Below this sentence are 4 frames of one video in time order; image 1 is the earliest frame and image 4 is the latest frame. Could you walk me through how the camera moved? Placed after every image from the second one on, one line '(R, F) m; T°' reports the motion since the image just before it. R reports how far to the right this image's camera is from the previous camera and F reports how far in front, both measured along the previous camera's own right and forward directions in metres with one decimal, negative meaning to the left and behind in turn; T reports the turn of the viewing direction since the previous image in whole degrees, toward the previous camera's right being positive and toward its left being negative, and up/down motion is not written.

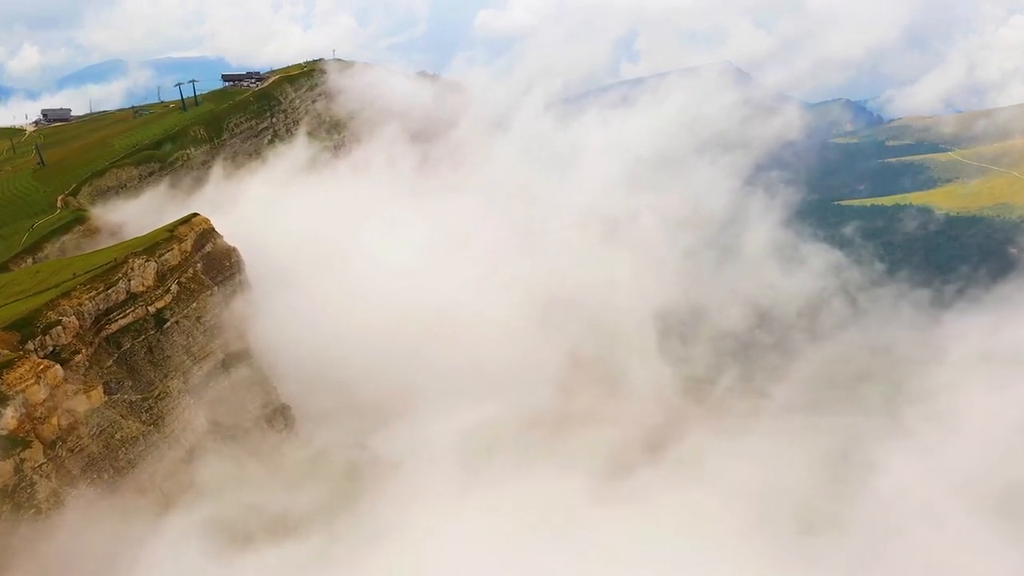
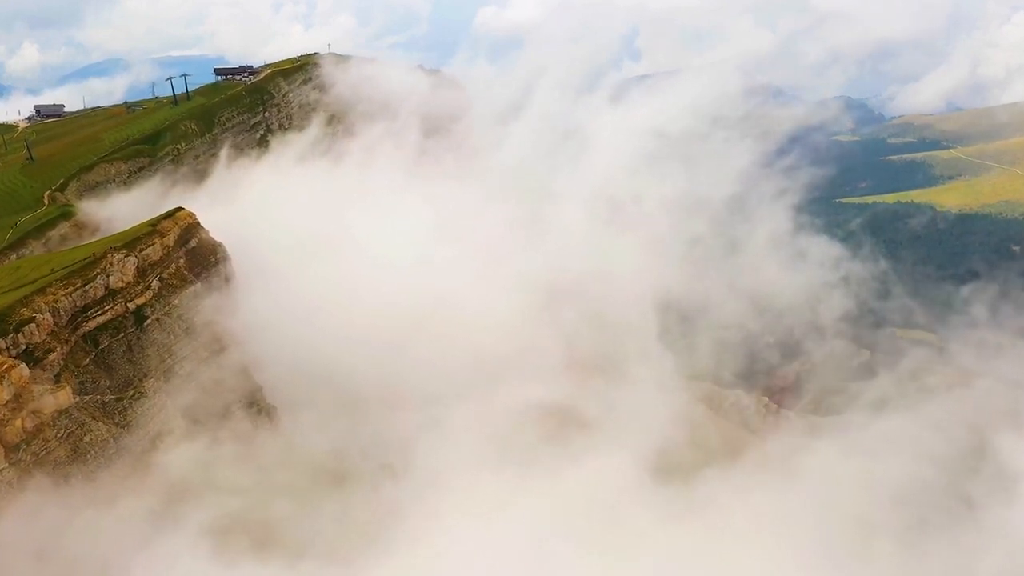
(+0.7, +2.4) m; 0°
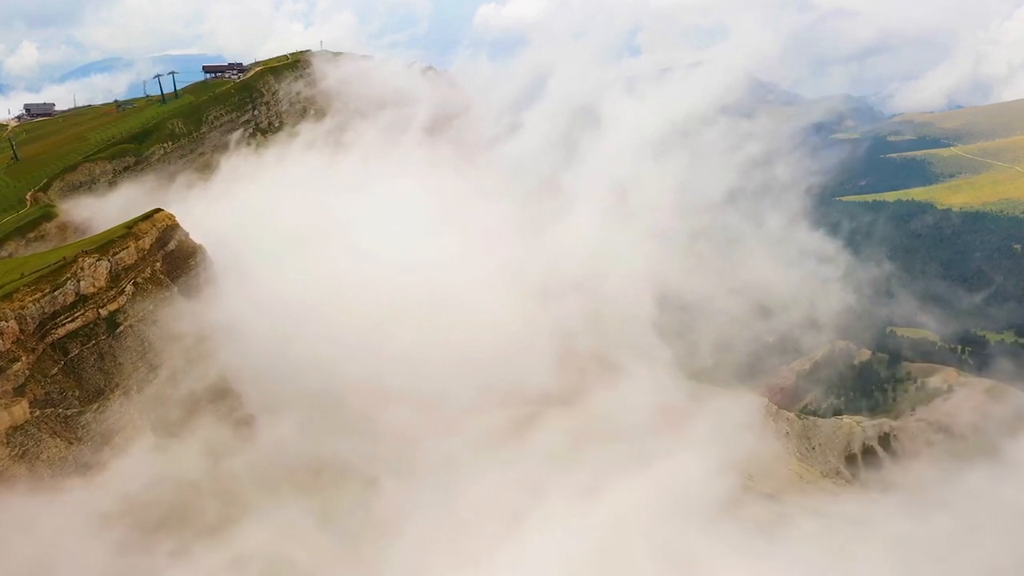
(+1.1, +2.4) m; 0°
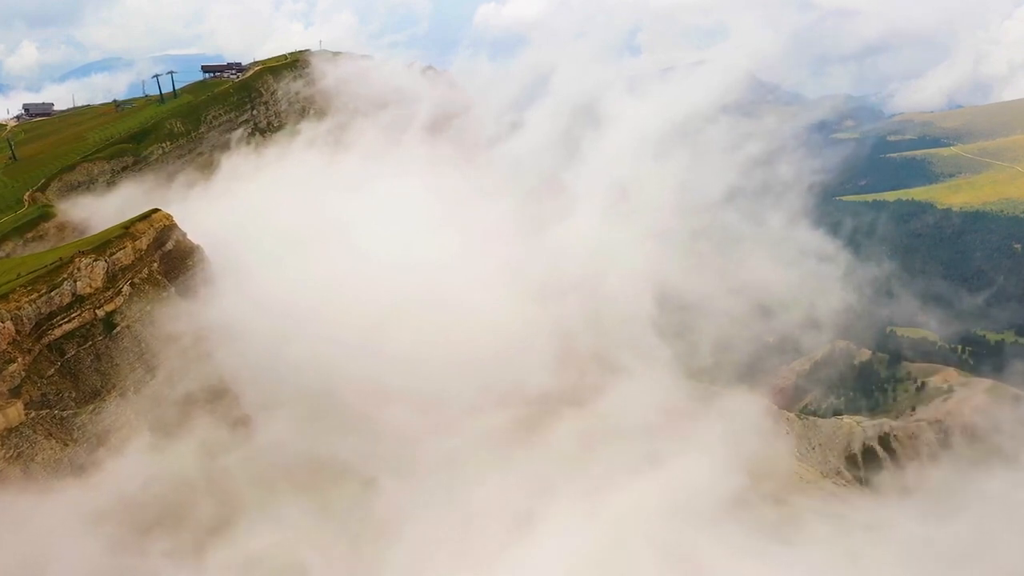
(+0.1, +0.3) m; 0°
